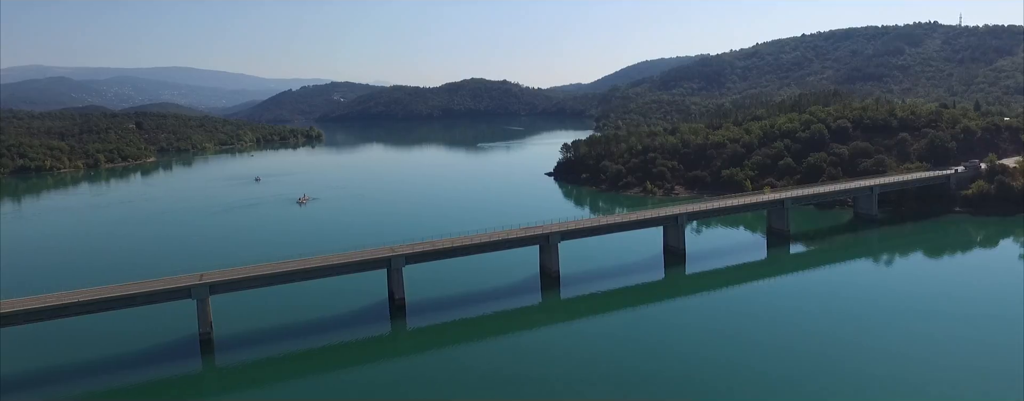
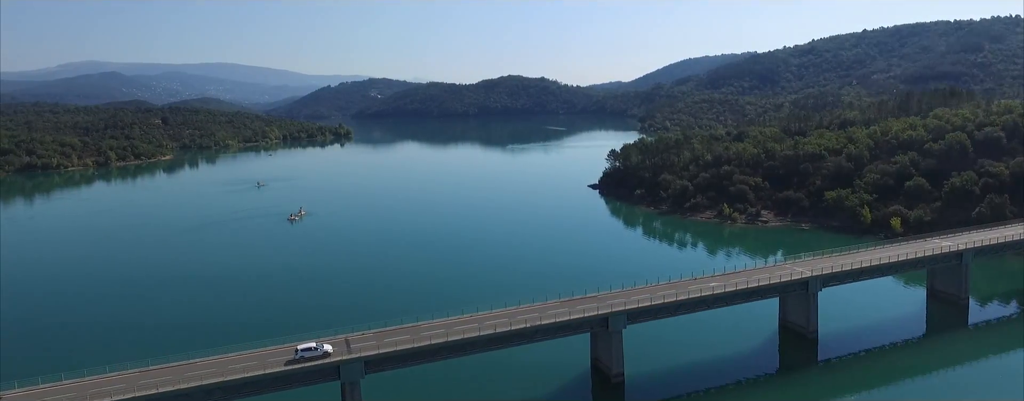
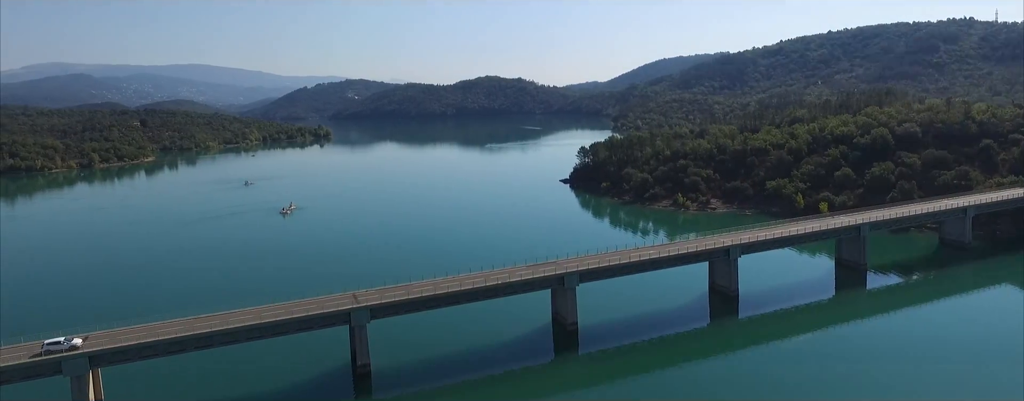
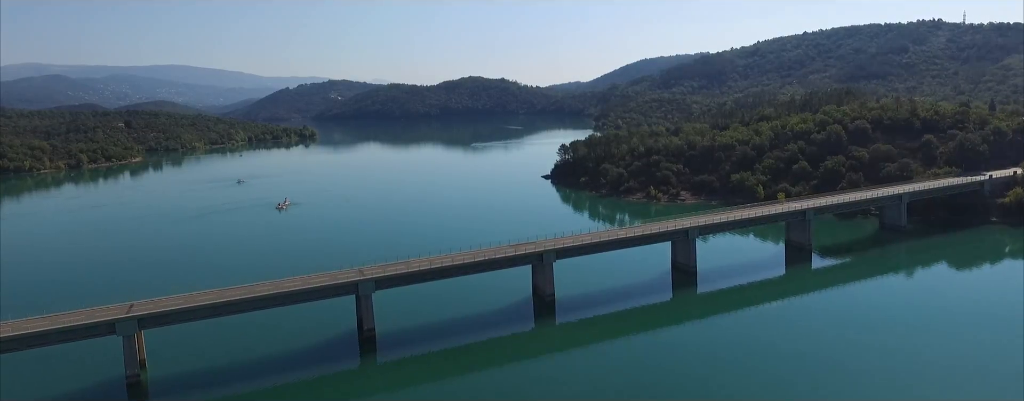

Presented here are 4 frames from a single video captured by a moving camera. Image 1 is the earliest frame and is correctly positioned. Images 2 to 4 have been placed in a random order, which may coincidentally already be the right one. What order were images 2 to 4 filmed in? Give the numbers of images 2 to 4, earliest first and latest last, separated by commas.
4, 3, 2
